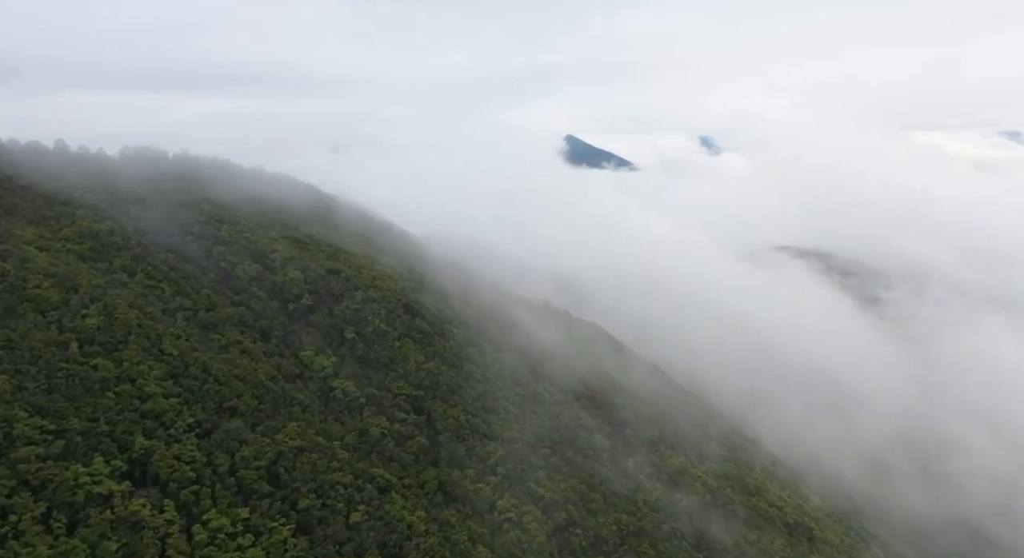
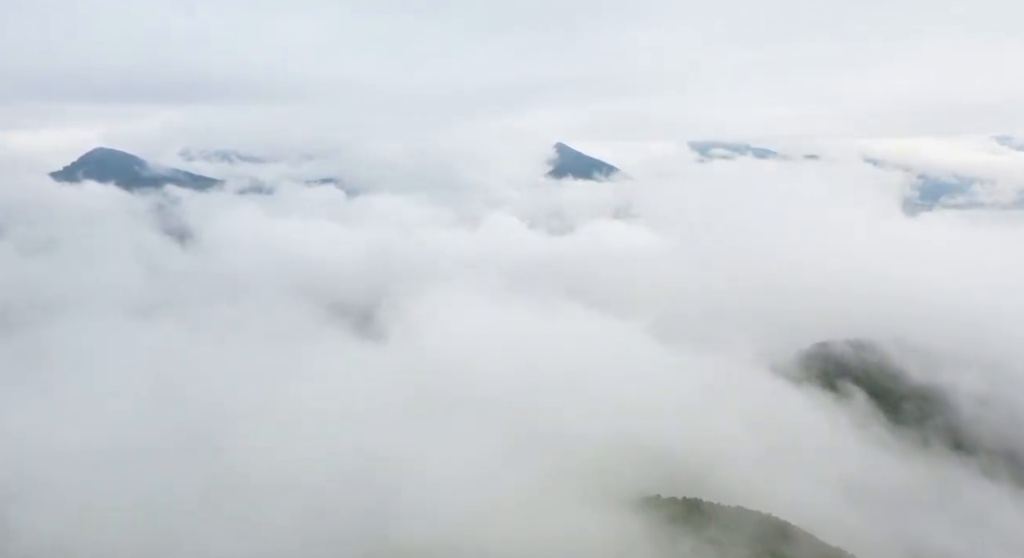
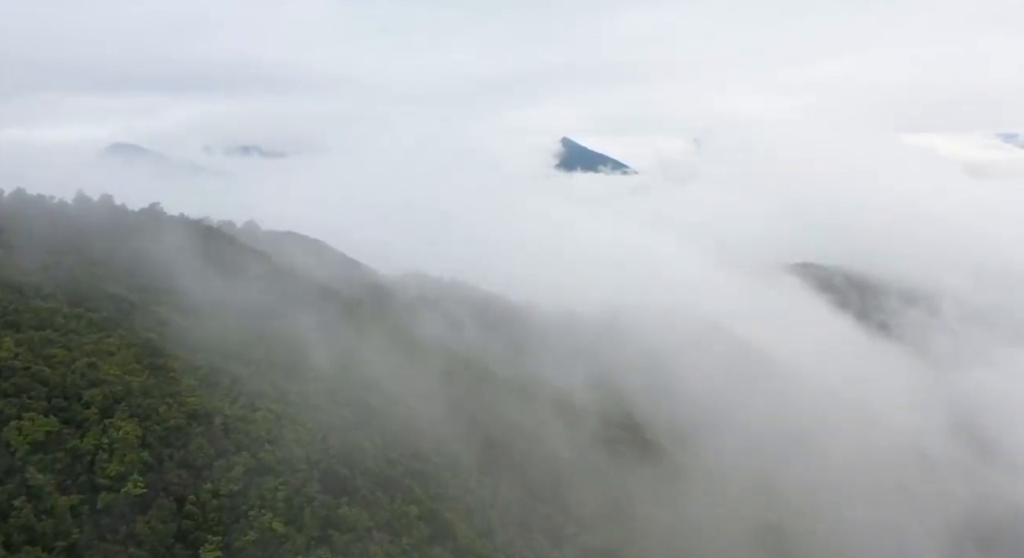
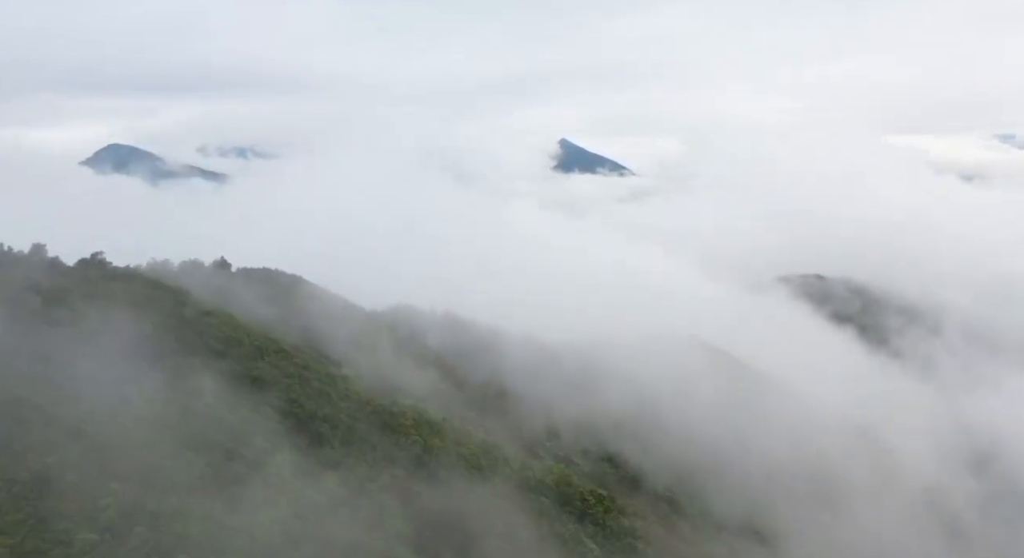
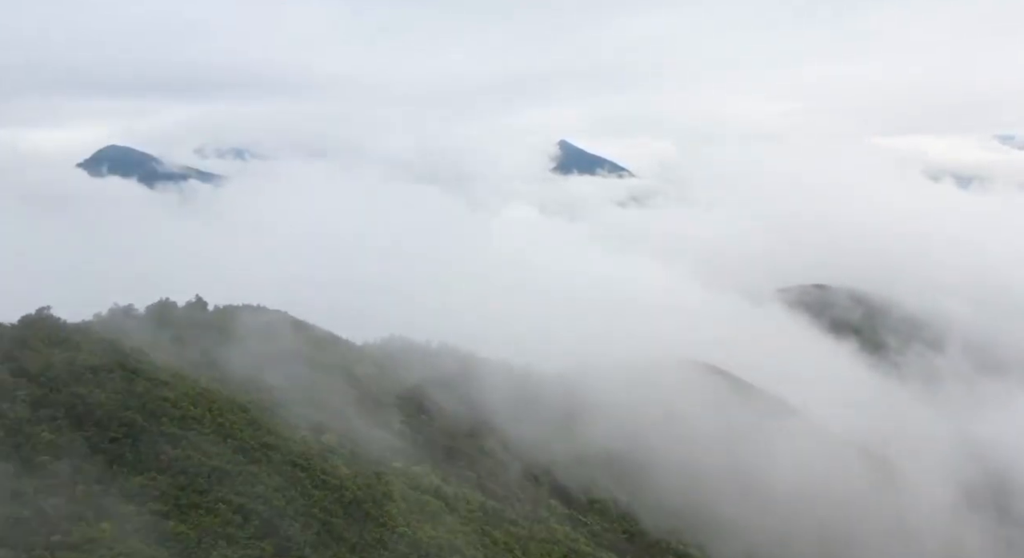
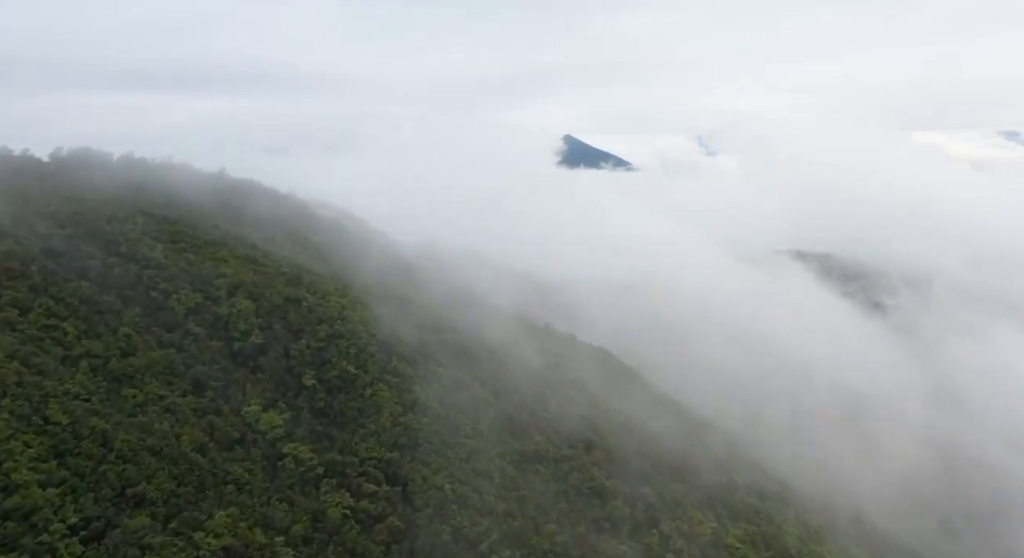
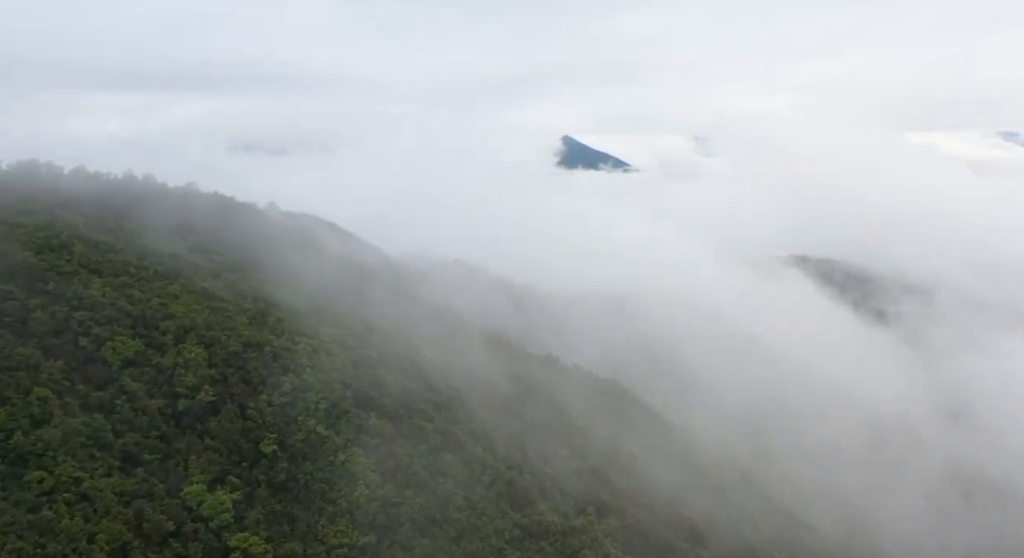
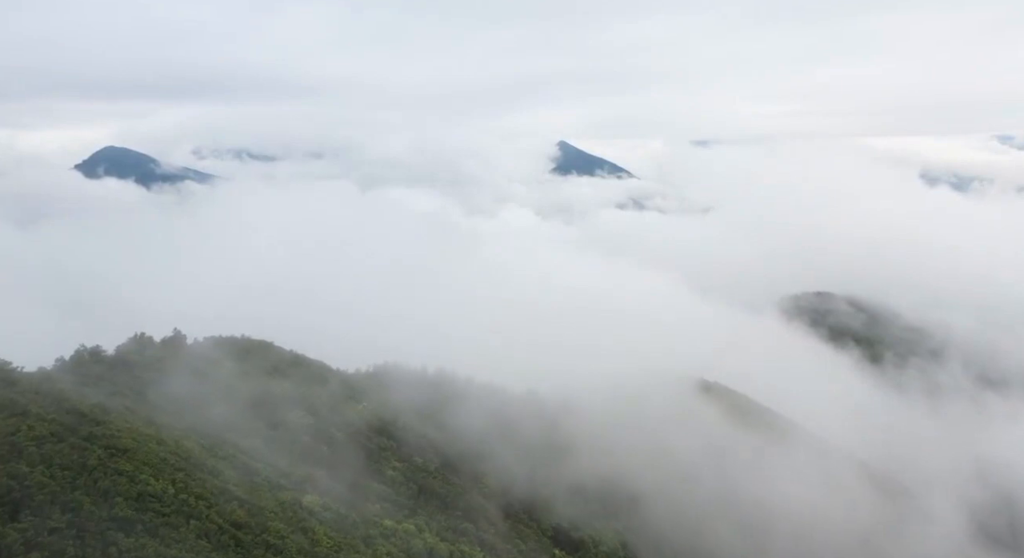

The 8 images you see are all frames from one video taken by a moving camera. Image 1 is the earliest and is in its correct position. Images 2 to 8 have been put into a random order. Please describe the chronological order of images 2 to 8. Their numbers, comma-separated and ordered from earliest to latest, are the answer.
6, 7, 3, 4, 5, 8, 2
